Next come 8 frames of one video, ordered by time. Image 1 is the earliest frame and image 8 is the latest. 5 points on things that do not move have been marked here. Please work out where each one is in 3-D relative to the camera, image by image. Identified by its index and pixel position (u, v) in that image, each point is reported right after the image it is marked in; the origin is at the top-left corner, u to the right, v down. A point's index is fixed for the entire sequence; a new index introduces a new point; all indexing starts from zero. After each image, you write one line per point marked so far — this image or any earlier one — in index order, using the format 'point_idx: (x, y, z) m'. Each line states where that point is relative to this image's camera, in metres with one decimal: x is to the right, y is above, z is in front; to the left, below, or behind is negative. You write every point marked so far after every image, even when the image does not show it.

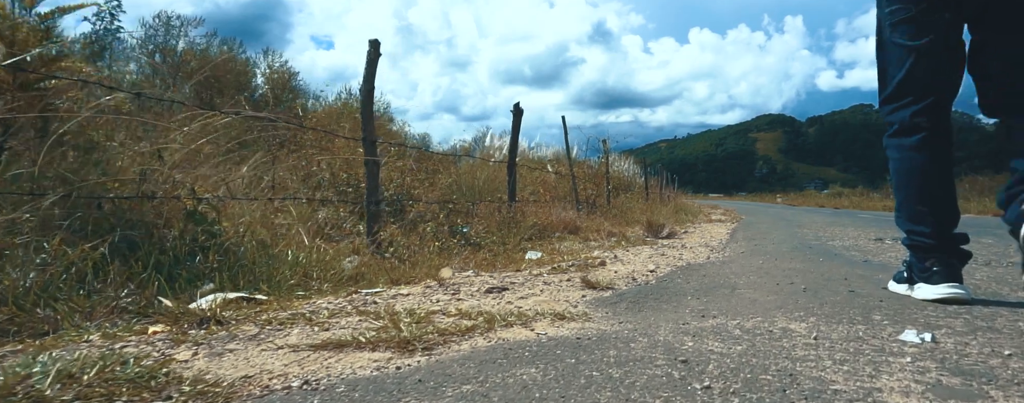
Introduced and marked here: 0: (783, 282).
0: (+1.3, -0.4, +2.9) m
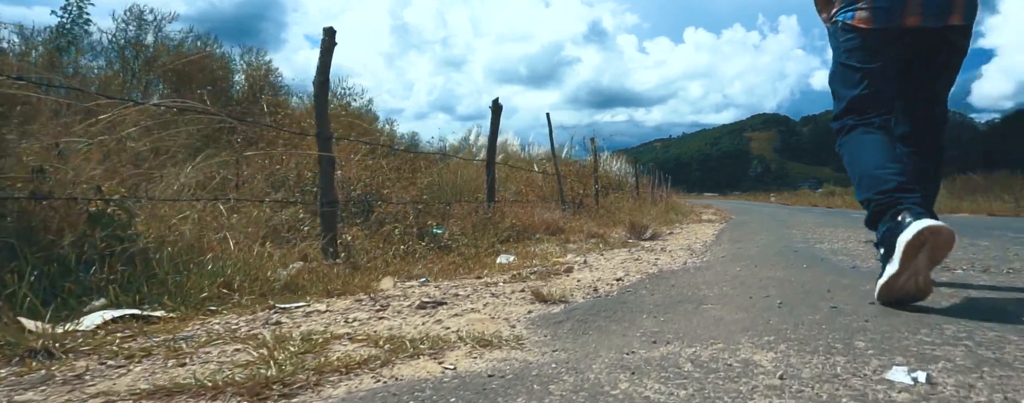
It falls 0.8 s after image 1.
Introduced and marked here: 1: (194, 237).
0: (+1.1, -0.4, +2.5) m
1: (-1.9, -0.2, +3.6) m
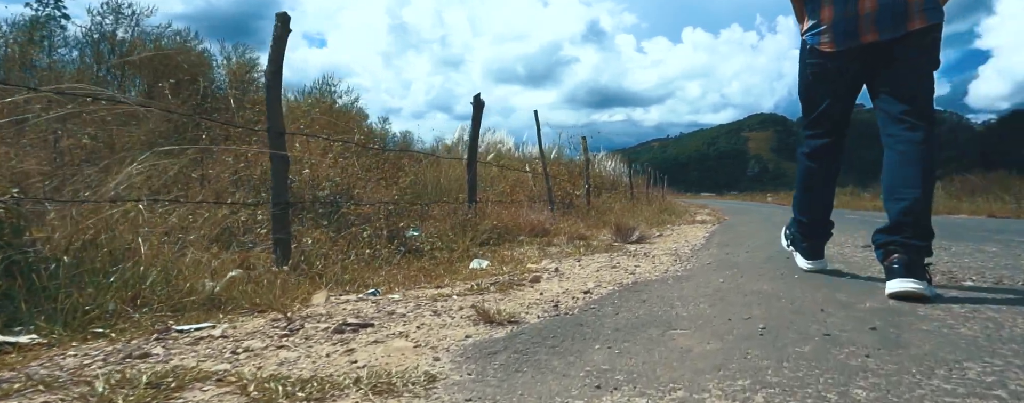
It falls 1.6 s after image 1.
0: (+0.8, -0.4, +2.1) m
1: (-2.2, -0.2, +3.2) m
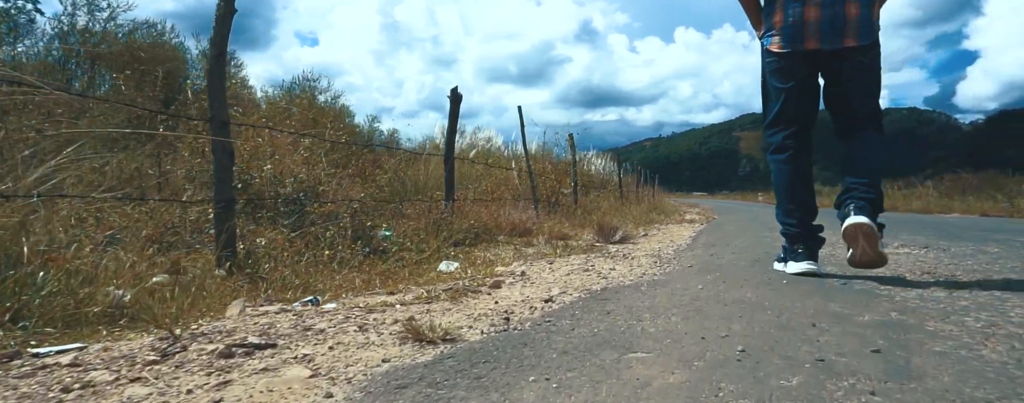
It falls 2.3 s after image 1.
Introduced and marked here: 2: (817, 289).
0: (+0.6, -0.4, +1.8) m
1: (-2.4, -0.2, +2.9) m
2: (+1.4, -0.4, +2.6) m
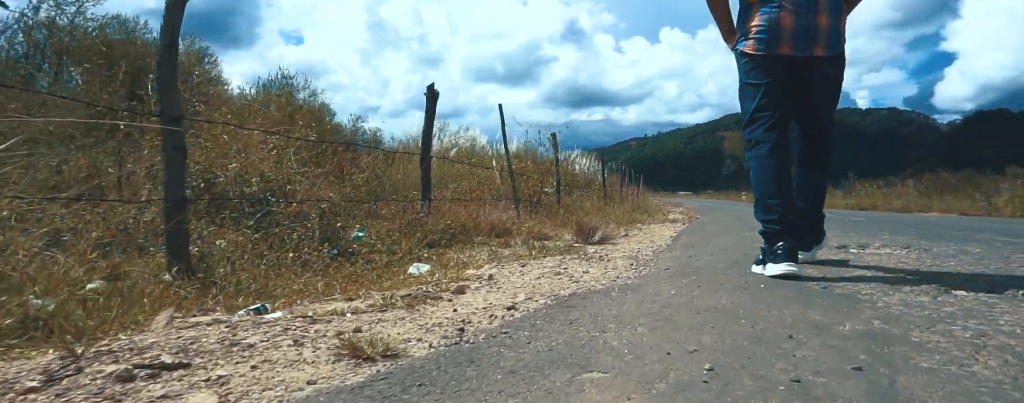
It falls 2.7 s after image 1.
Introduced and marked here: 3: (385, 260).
0: (+0.5, -0.4, +1.6) m
1: (-2.6, -0.2, +2.6) m
2: (+1.2, -0.4, +2.5) m
3: (-1.2, -0.5, +5.4) m
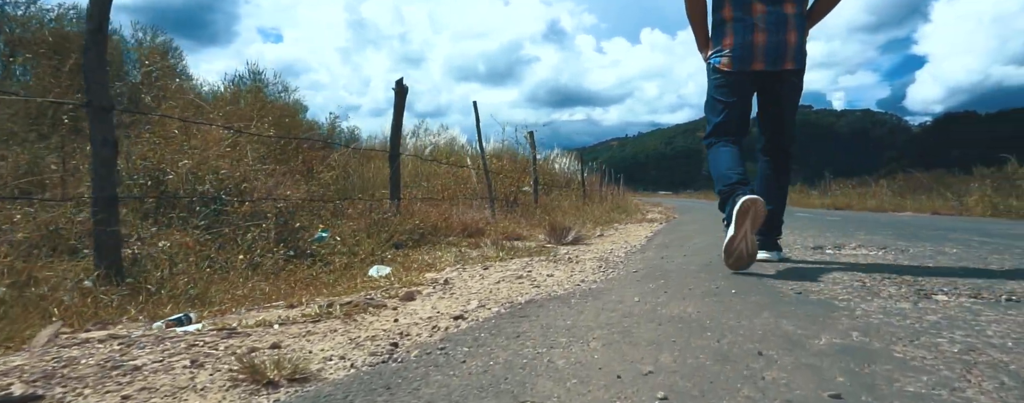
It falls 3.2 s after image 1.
0: (+0.3, -0.4, +1.4) m
1: (-2.8, -0.2, +2.3) m
2: (+1.0, -0.4, +2.3) m
3: (-1.5, -0.5, +5.1) m
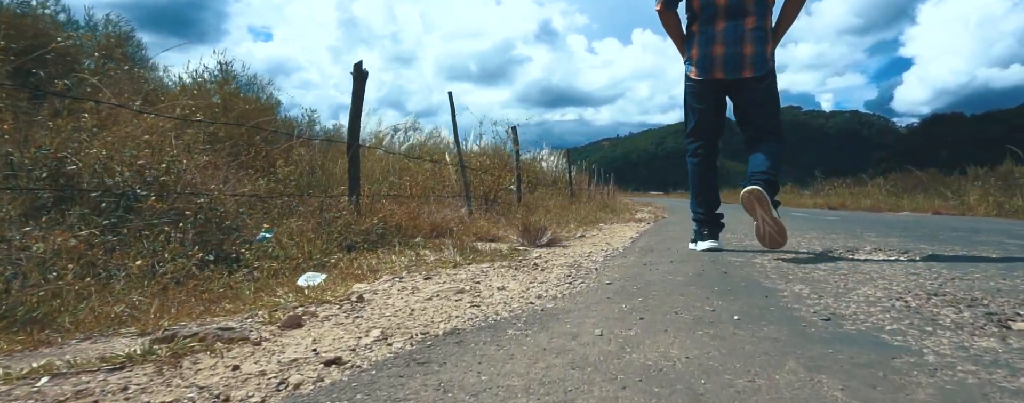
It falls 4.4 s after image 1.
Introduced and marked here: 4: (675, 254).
0: (0.0, -0.4, +0.7) m
1: (-3.0, -0.2, +1.5) m
2: (+0.7, -0.4, +1.5) m
3: (-1.8, -0.5, +4.3) m
4: (+1.2, -0.4, +4.1) m
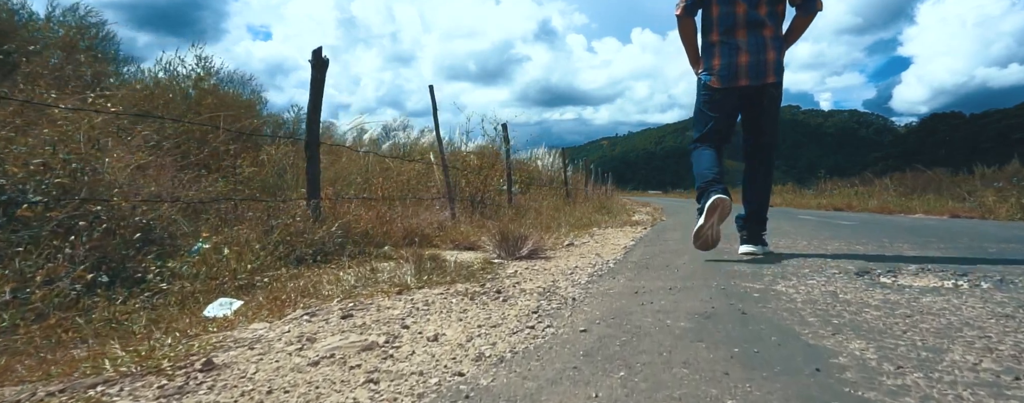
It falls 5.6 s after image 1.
0: (-0.2, -0.4, -0.1) m
1: (-3.2, -0.2, +0.7) m
2: (+0.5, -0.4, +0.8) m
3: (-2.0, -0.5, +3.5) m
4: (+0.9, -0.4, +3.3) m
